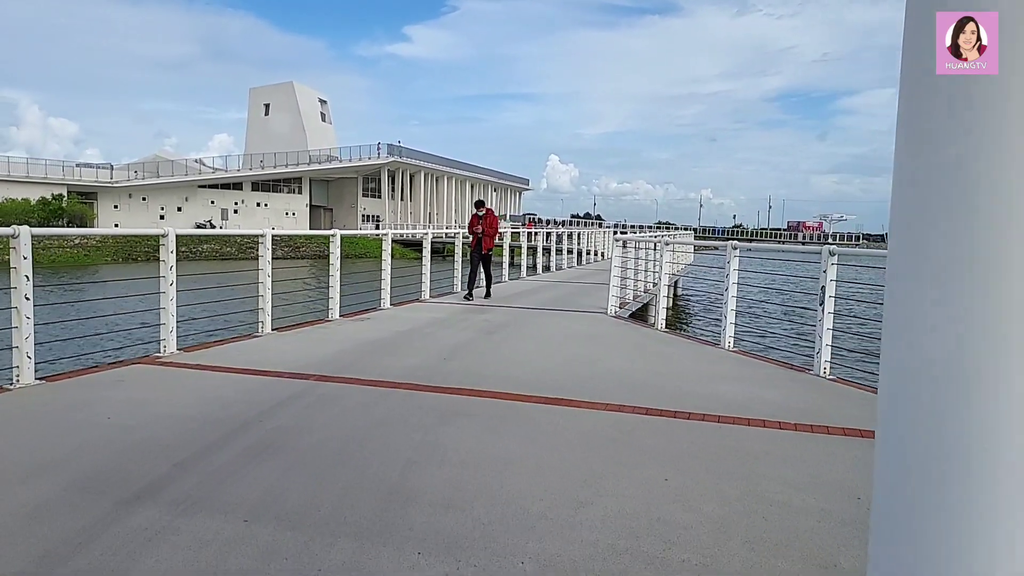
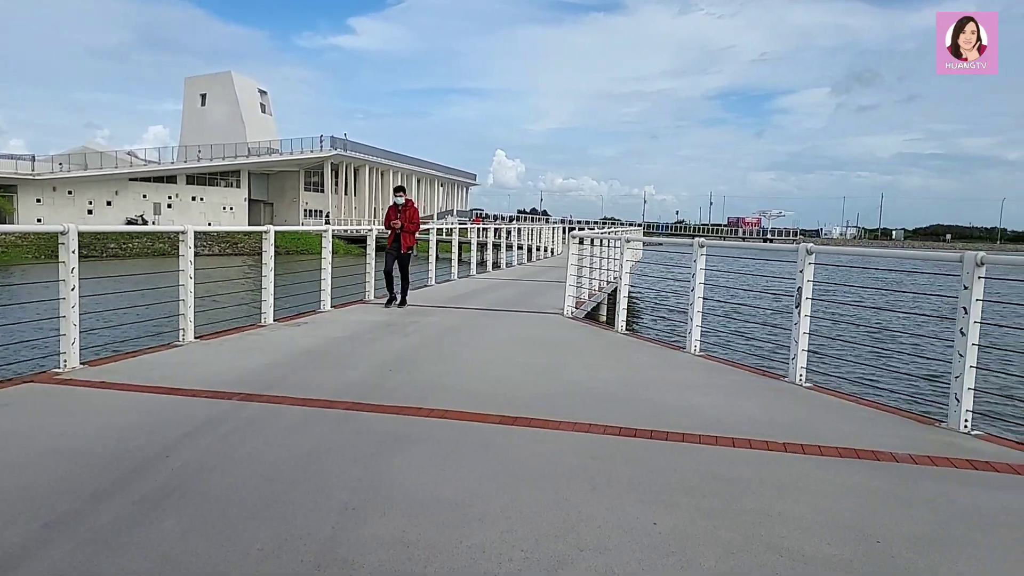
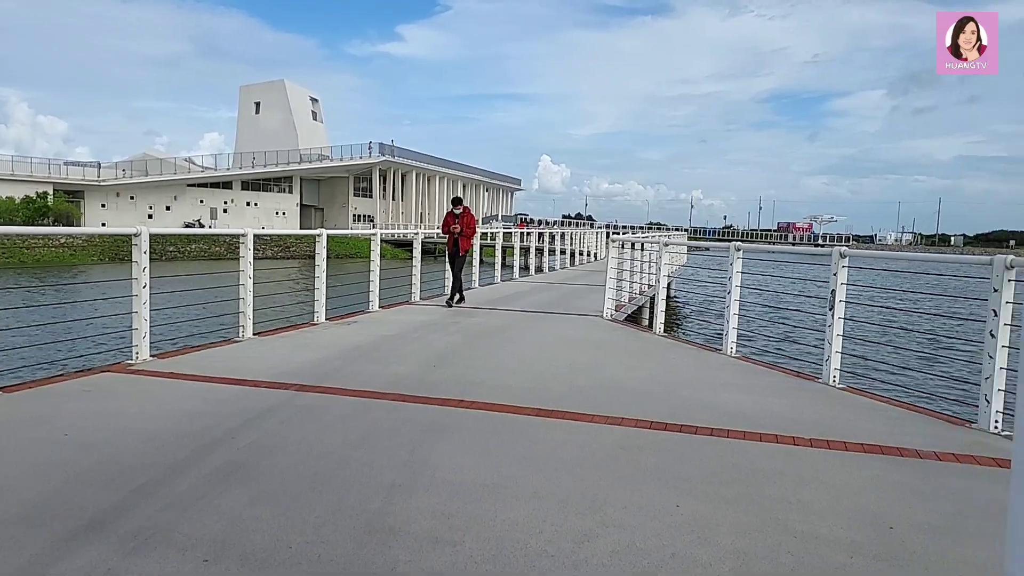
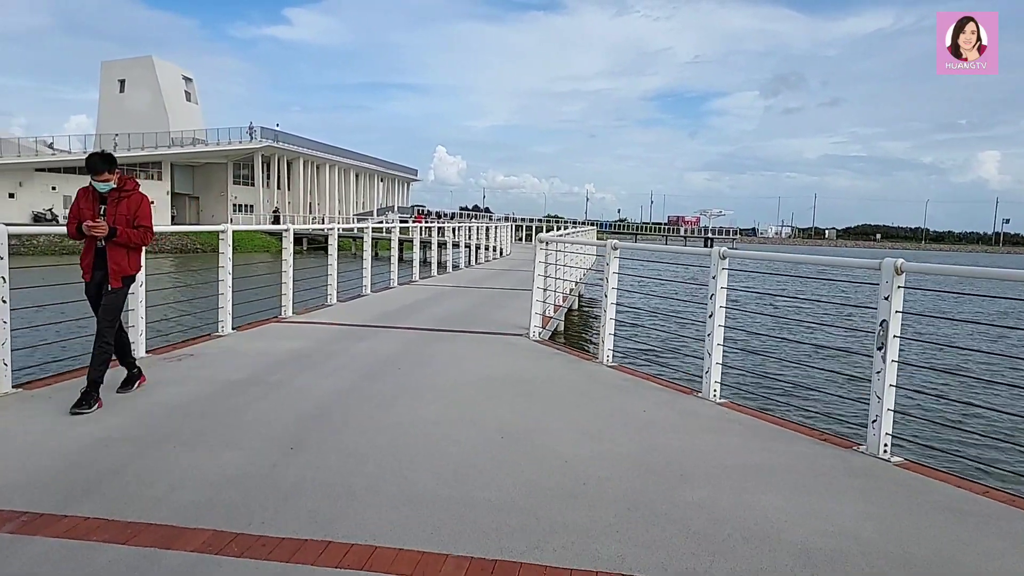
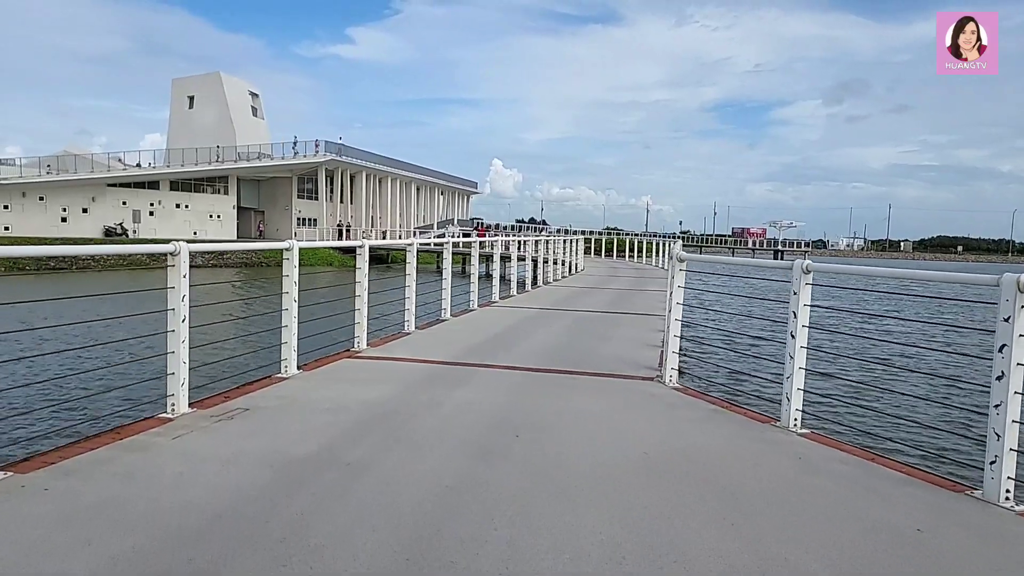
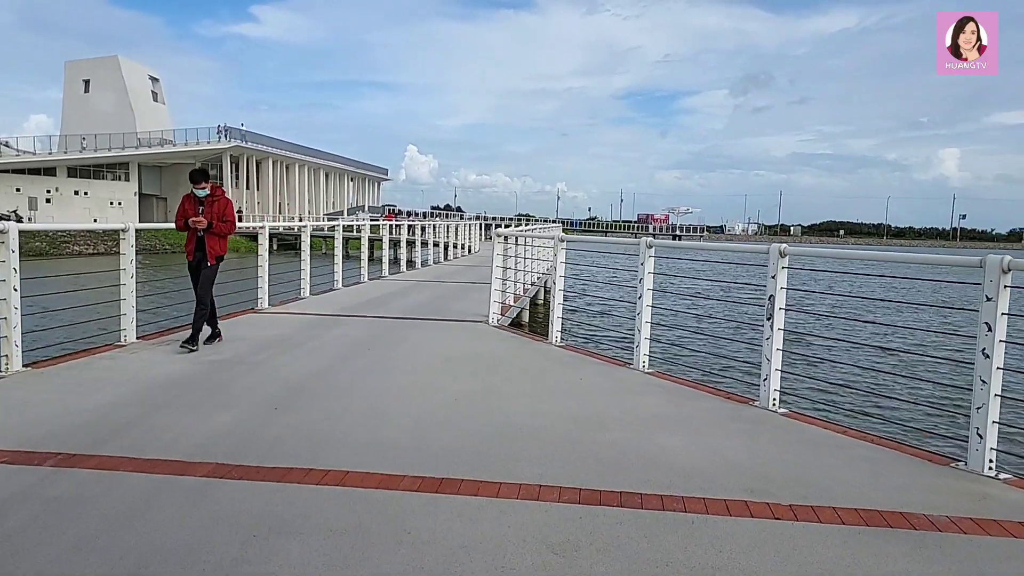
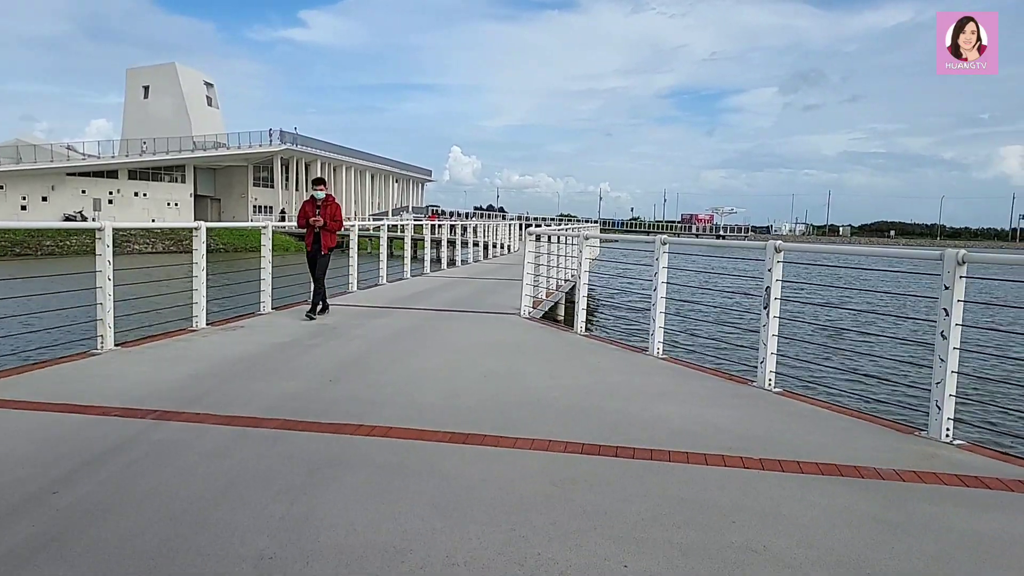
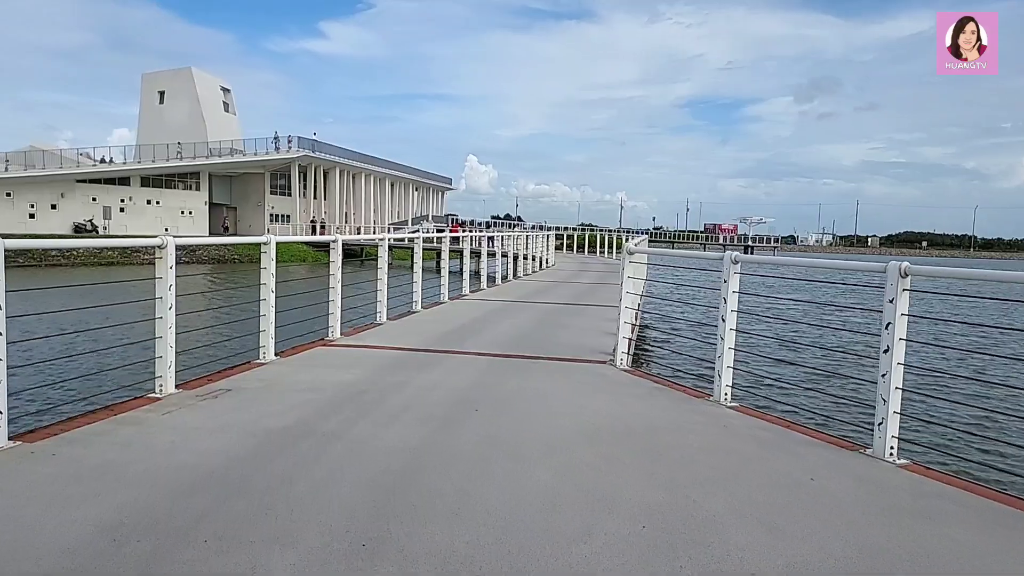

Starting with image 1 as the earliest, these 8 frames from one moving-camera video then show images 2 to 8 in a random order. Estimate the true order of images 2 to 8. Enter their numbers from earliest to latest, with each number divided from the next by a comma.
3, 2, 7, 6, 4, 8, 5
